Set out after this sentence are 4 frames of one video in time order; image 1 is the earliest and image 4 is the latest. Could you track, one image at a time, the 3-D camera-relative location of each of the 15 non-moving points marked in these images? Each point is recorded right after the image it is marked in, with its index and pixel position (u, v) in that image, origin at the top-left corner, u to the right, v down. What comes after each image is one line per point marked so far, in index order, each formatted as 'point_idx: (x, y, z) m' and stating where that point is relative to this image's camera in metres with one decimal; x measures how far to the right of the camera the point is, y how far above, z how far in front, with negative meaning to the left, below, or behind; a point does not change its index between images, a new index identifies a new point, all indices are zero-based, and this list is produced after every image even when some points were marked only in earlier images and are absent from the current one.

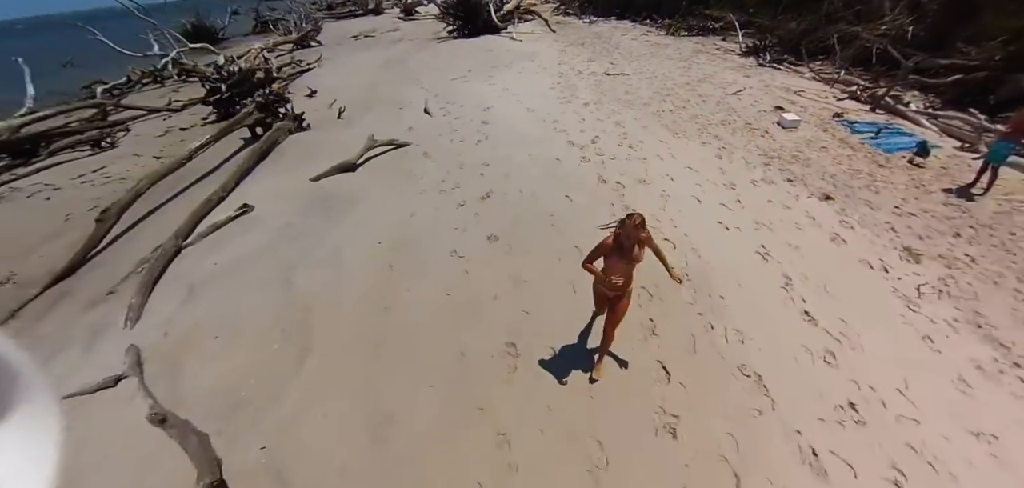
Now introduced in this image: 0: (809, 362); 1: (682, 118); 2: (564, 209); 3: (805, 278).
0: (+0.8, -0.3, +1.1) m
1: (+1.1, +0.8, +2.4) m
2: (+0.2, +0.2, +1.6) m
3: (+1.0, -0.1, +1.3) m
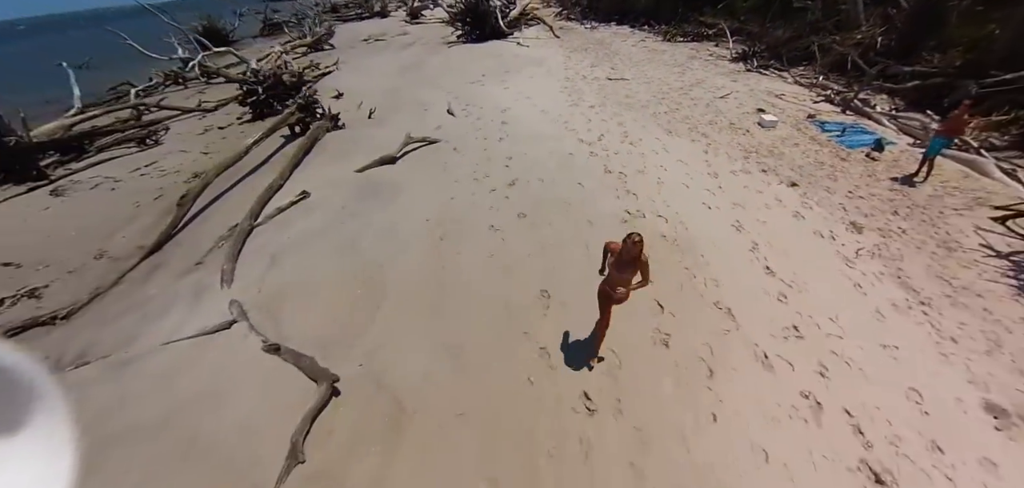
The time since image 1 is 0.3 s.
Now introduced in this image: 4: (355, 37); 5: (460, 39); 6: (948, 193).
0: (+0.9, -0.2, +1.4) m
1: (+1.2, +0.9, +2.7) m
2: (+0.4, +0.3, +2.0) m
3: (+1.1, 0.0, +1.6) m
4: (-3.2, +4.2, +7.4) m
5: (-0.8, +3.4, +6.0) m
6: (+2.2, +0.3, +1.8) m
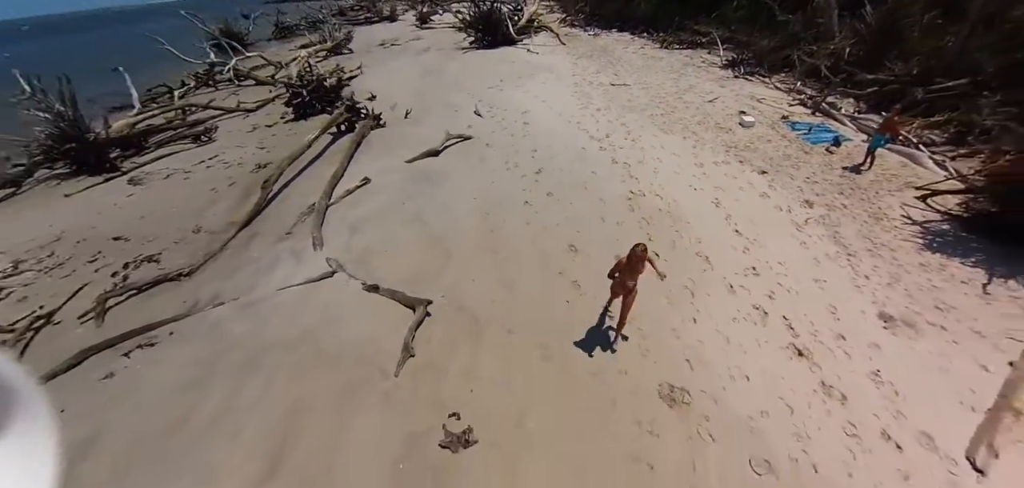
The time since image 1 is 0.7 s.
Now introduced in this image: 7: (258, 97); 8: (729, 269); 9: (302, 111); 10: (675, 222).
0: (+1.1, 0.0, +1.8) m
1: (+1.4, +1.1, +3.2) m
2: (+0.5, +0.4, +2.4) m
3: (+1.3, +0.2, +2.1) m
4: (-3.0, +4.4, +7.8) m
5: (-0.7, +3.6, +6.5) m
6: (+2.4, +0.4, +2.3) m
7: (-3.7, +2.2, +5.4) m
8: (+1.0, -0.1, +1.7) m
9: (-2.4, +1.5, +4.2) m
10: (+0.9, +0.1, +2.0) m
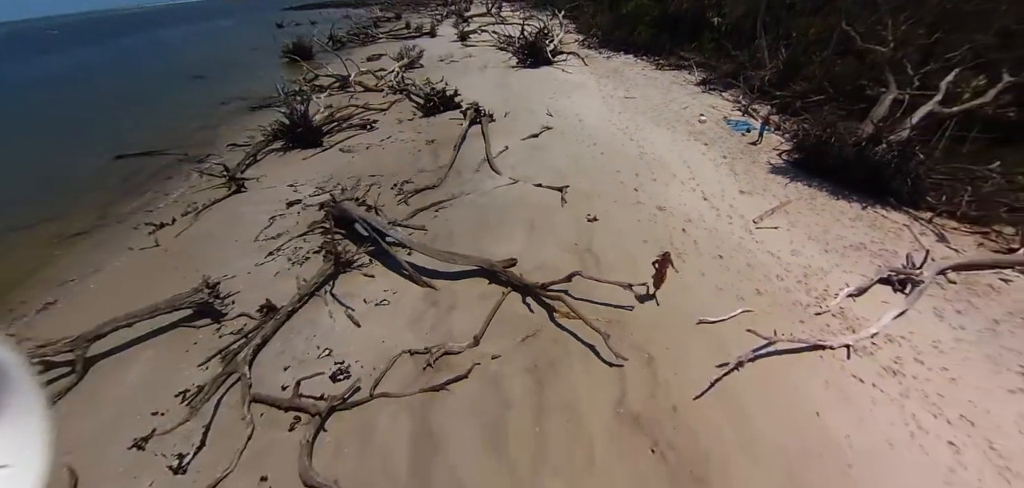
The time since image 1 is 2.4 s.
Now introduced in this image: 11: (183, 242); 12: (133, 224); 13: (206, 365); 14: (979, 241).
0: (+2.1, +0.8, +4.2) m
1: (+2.3, +2.0, +5.6) m
2: (+1.5, +1.3, +4.8) m
3: (+2.2, +1.0, +4.4) m
4: (-2.2, +5.2, +10.1) m
5: (+0.2, +4.4, +8.8) m
6: (+3.3, +1.3, +4.7) m
7: (-2.9, +3.1, +7.7) m
8: (+2.0, +0.8, +4.1) m
9: (-1.5, +2.4, +6.5) m
10: (+1.8, +1.0, +4.4) m
11: (-4.1, +0.1, +4.6) m
12: (-5.6, +0.3, +5.4) m
13: (-2.5, -1.0, +3.0) m
14: (+4.8, +0.1, +3.7) m
